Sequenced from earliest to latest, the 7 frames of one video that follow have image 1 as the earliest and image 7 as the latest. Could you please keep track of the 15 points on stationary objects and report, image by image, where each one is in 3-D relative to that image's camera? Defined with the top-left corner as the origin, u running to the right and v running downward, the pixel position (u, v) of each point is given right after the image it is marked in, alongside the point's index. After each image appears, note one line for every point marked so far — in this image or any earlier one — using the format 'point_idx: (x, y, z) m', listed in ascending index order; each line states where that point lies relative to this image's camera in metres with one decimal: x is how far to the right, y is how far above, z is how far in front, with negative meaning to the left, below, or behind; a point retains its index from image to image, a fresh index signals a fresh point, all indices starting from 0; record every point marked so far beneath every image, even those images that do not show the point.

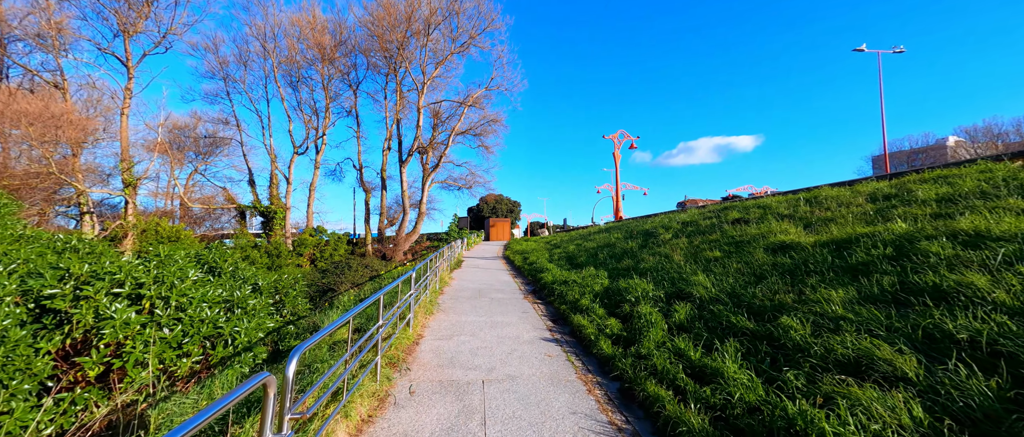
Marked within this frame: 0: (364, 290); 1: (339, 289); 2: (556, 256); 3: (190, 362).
0: (-4.1, -2.0, +9.7) m
1: (-5.4, -2.2, +10.7) m
2: (+1.8, -1.5, +13.8) m
3: (-3.0, -1.4, +3.3) m
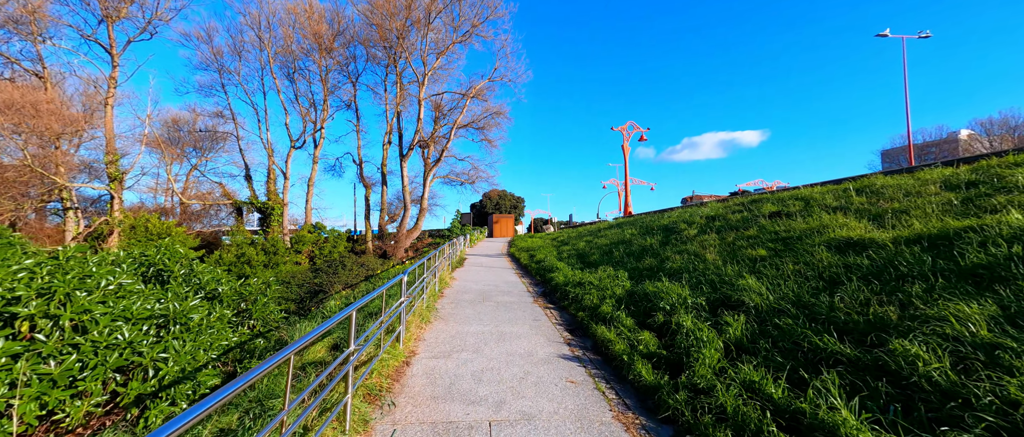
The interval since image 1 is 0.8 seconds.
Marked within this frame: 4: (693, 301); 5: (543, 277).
0: (-3.9, -1.9, +8.8) m
1: (-5.2, -2.1, +9.8) m
2: (+2.0, -1.3, +12.9) m
3: (-2.9, -1.3, +2.4) m
4: (+2.4, -1.1, +4.6) m
5: (+0.9, -1.7, +9.9) m
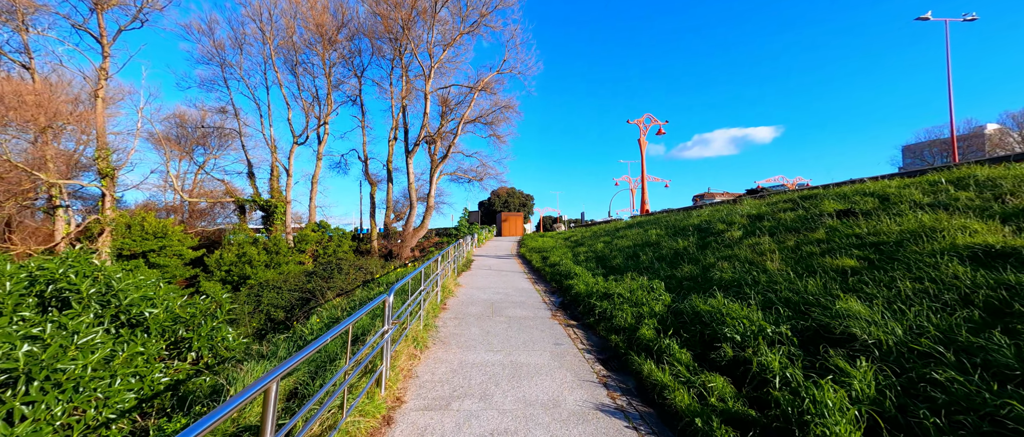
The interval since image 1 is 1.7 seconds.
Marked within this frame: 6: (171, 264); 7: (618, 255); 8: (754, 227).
0: (-3.6, -1.9, +7.8) m
1: (-4.9, -2.1, +8.9) m
2: (+2.4, -1.3, +11.7) m
3: (-2.8, -1.3, +1.3) m
4: (+2.6, -1.1, +3.5) m
5: (+1.2, -1.7, +8.7) m
6: (-18.2, -2.4, +18.5) m
7: (+3.0, -1.0, +9.9) m
8: (+5.1, -0.2, +7.3) m
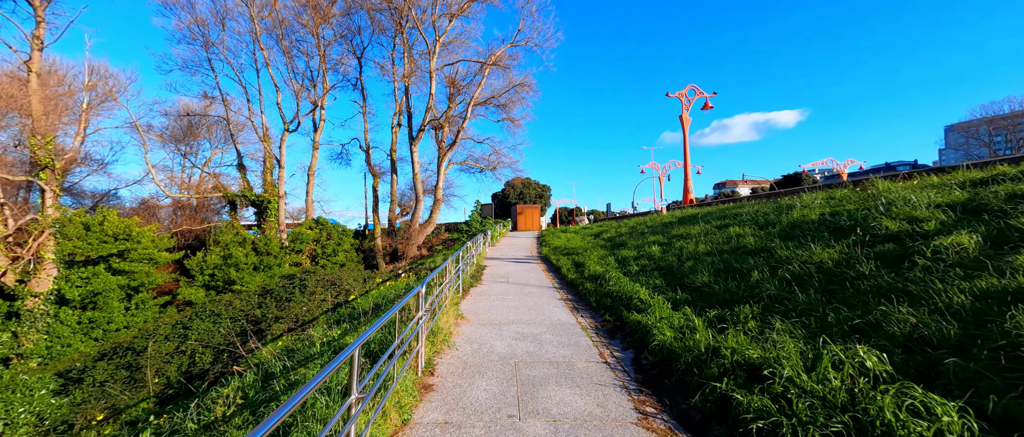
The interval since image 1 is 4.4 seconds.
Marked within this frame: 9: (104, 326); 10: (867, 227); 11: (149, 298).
0: (-3.1, -1.9, +4.8) m
1: (-4.3, -2.1, +6.0) m
2: (+3.0, -1.1, +8.5) m
3: (-2.5, -1.5, -1.6) m
4: (+2.9, -1.1, +0.3) m
5: (+1.7, -1.6, +5.6) m
6: (-17.3, -2.4, +16.1) m
7: (+3.6, -0.9, +6.6) m
8: (+5.5, -0.1, +3.9) m
9: (-16.9, -4.5, +14.4) m
10: (+5.3, -0.2, +5.2) m
11: (-17.4, -3.8, +16.7) m
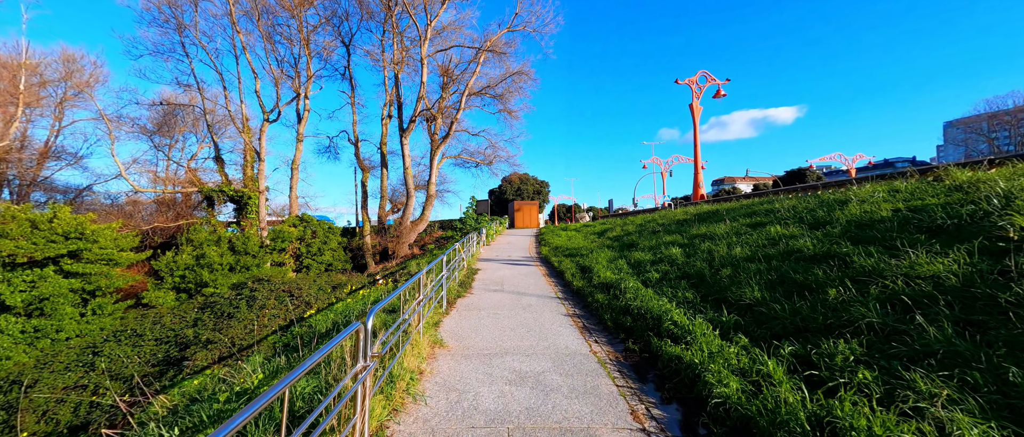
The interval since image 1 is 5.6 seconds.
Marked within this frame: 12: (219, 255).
0: (-3.2, -1.9, +3.4) m
1: (-4.4, -2.0, +4.5) m
2: (+2.9, -1.1, +7.1) m
3: (-2.6, -1.5, -3.1) m
4: (+2.9, -1.2, -1.1) m
5: (+1.6, -1.6, +4.2) m
6: (-17.4, -2.2, +14.6) m
7: (+3.5, -0.9, +5.3) m
8: (+5.4, -0.1, +2.5) m
9: (-17.1, -4.3, +12.9) m
10: (+5.2, -0.1, +3.9) m
11: (-17.5, -3.6, +15.2) m
12: (-15.7, -1.9, +18.7) m
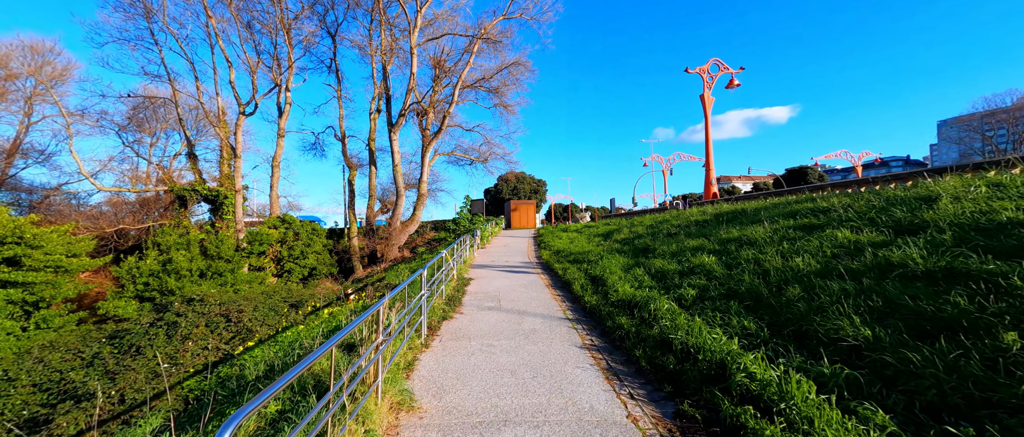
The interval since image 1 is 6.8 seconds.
0: (-3.2, -1.9, +1.9) m
1: (-4.4, -2.1, +3.0) m
2: (+2.9, -1.1, +5.7) m
3: (-2.5, -1.5, -4.5) m
4: (+2.9, -1.2, -2.5) m
5: (+1.7, -1.6, +2.8) m
6: (-17.5, -2.3, +12.9) m
7: (+3.5, -0.9, +3.9) m
8: (+5.5, -0.1, +1.2) m
9: (-17.2, -4.4, +11.3) m
10: (+5.3, -0.2, +2.5) m
11: (-17.7, -3.7, +13.5) m
12: (-15.9, -2.0, +17.1) m
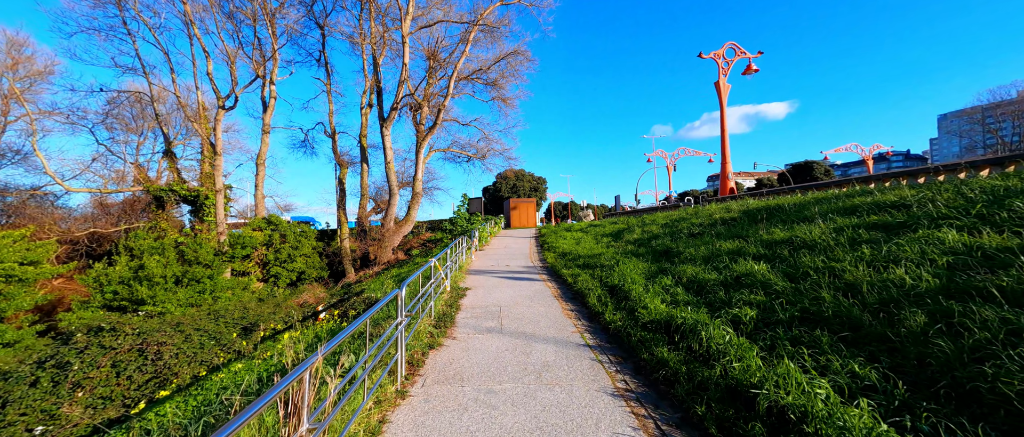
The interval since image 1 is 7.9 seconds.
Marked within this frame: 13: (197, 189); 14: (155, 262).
0: (-3.1, -2.0, +0.7) m
1: (-4.3, -2.2, +1.8) m
2: (+2.9, -1.1, +4.5) m
3: (-2.4, -1.6, -5.8) m
4: (+3.0, -1.2, -3.8) m
5: (+1.7, -1.6, +1.5) m
6: (-17.5, -2.5, +11.6) m
7: (+3.6, -0.9, +2.6) m
8: (+5.5, -0.1, -0.1) m
9: (-17.1, -4.6, +10.0) m
10: (+5.3, -0.1, +1.2) m
11: (-17.6, -3.9, +12.2) m
12: (-15.8, -2.1, +15.8) m
13: (-17.5, +1.6, +19.2) m
14: (-15.8, -1.9, +15.3) m
